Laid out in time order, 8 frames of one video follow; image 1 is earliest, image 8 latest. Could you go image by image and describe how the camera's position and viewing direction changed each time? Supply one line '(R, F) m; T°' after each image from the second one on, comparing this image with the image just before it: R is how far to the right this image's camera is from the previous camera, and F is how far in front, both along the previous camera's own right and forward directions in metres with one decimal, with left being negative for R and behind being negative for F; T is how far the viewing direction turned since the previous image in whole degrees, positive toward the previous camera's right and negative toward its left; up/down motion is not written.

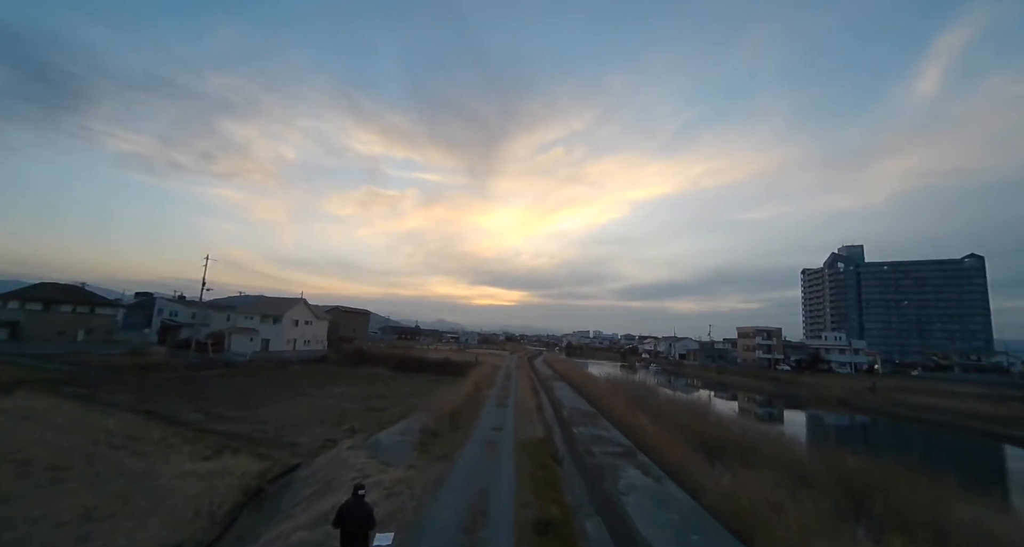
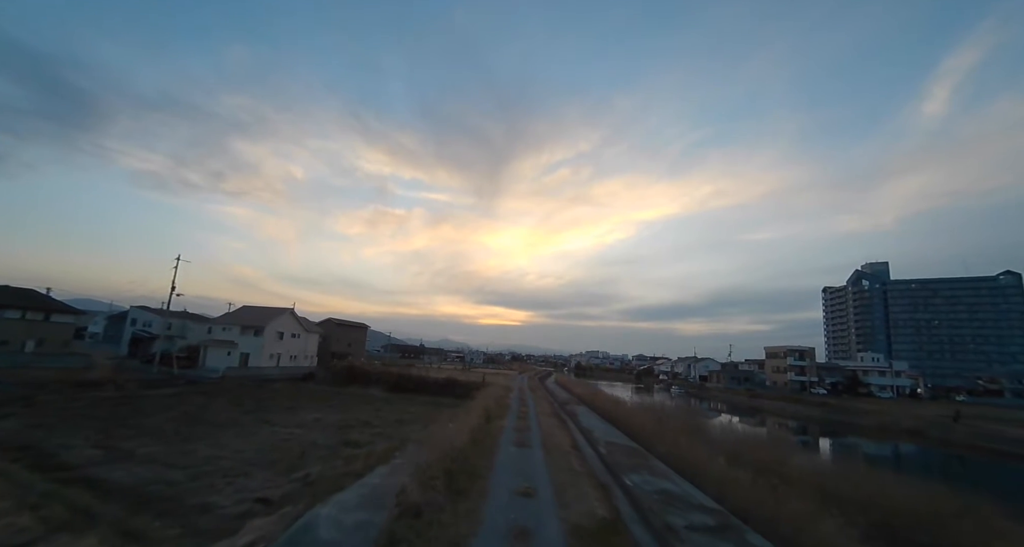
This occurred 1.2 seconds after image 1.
(-0.5, +3.8) m; -1°
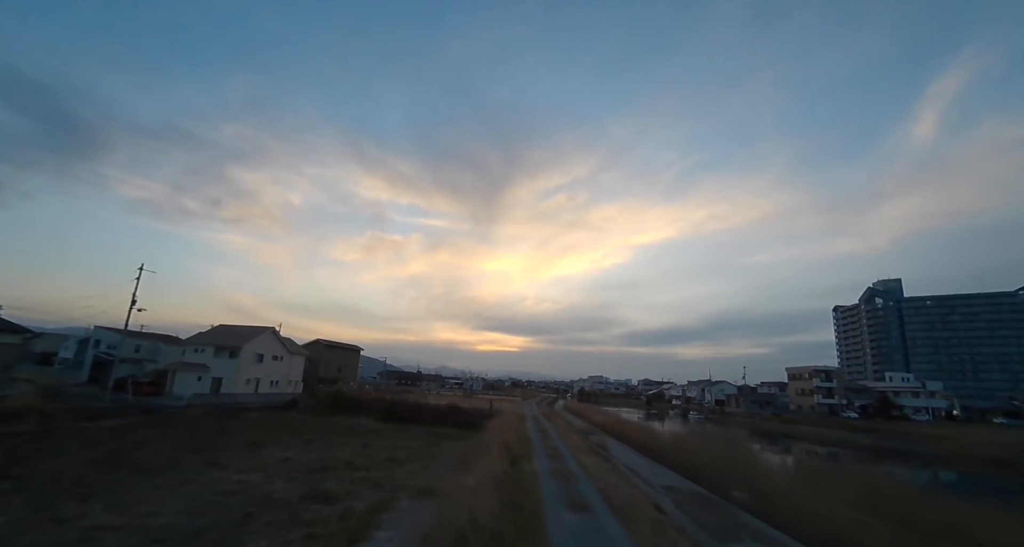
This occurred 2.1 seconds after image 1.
(-0.7, +3.2) m; 0°
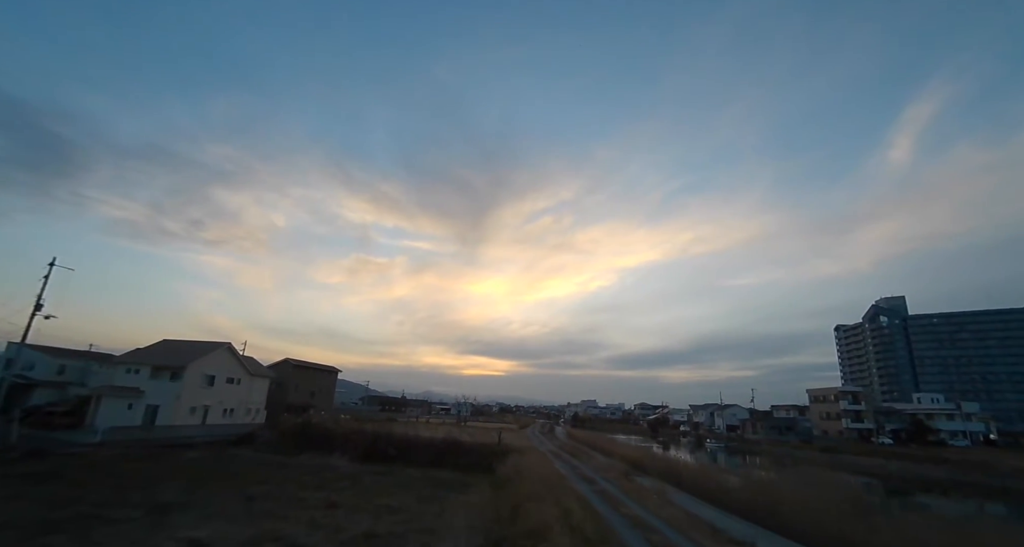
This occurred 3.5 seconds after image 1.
(-1.2, +4.5) m; +2°
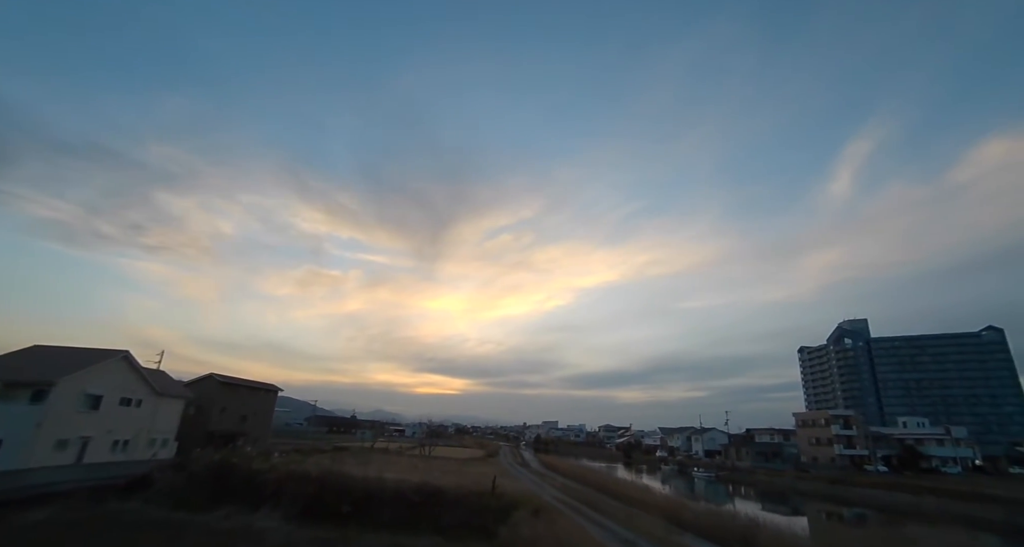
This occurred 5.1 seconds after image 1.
(-1.6, +4.8) m; +5°
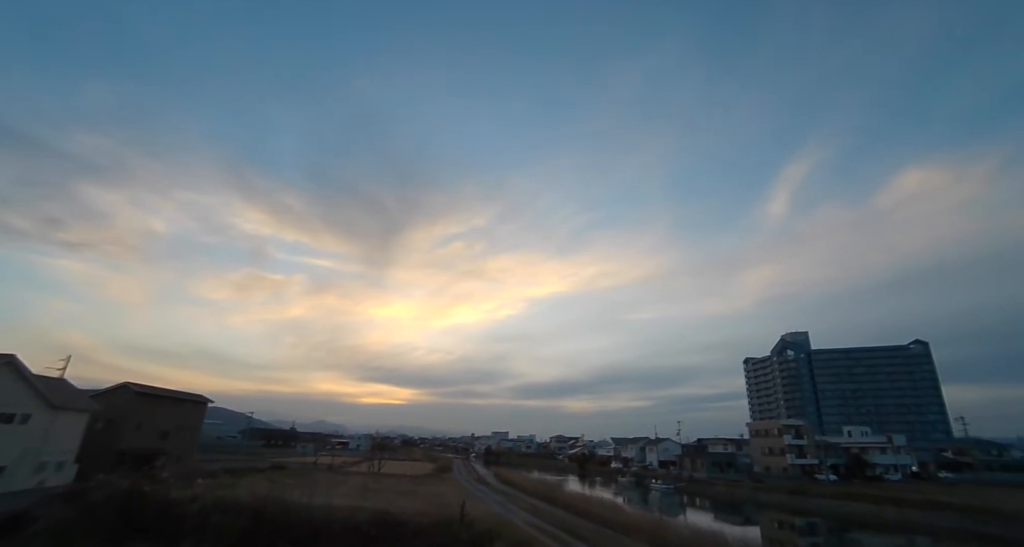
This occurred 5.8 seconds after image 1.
(-0.9, +1.9) m; +6°
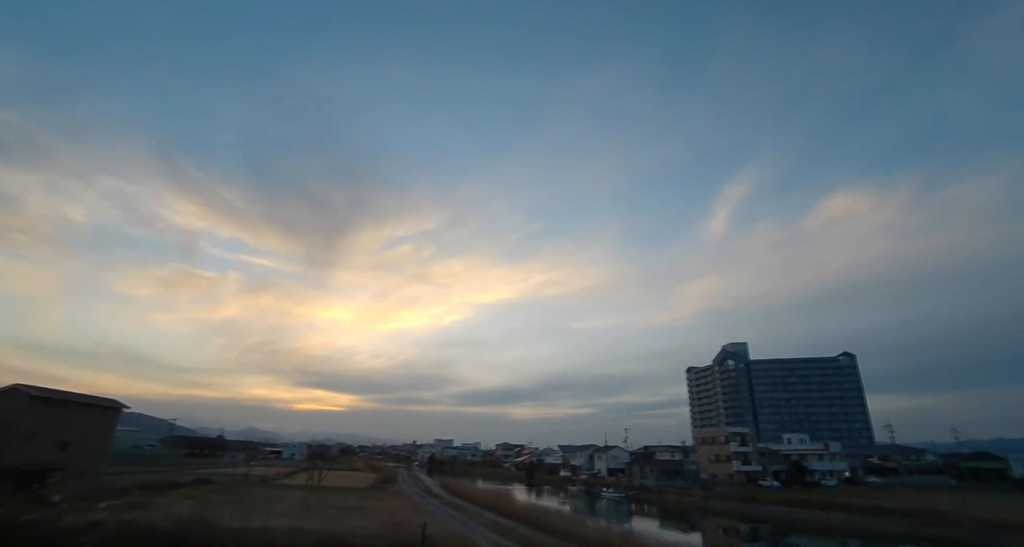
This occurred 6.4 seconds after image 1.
(-0.9, +1.5) m; +6°
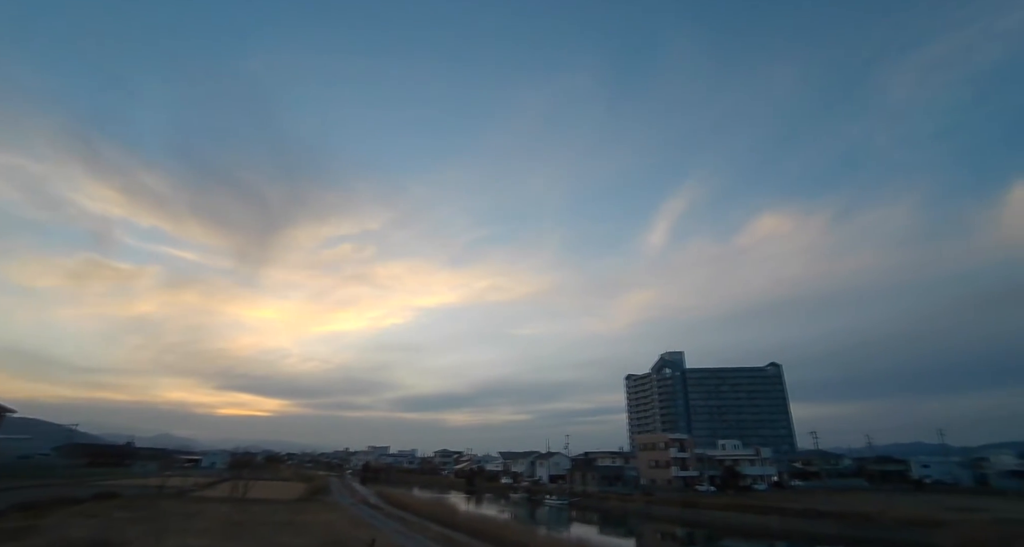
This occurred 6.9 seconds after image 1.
(-0.8, +1.0) m; +7°
